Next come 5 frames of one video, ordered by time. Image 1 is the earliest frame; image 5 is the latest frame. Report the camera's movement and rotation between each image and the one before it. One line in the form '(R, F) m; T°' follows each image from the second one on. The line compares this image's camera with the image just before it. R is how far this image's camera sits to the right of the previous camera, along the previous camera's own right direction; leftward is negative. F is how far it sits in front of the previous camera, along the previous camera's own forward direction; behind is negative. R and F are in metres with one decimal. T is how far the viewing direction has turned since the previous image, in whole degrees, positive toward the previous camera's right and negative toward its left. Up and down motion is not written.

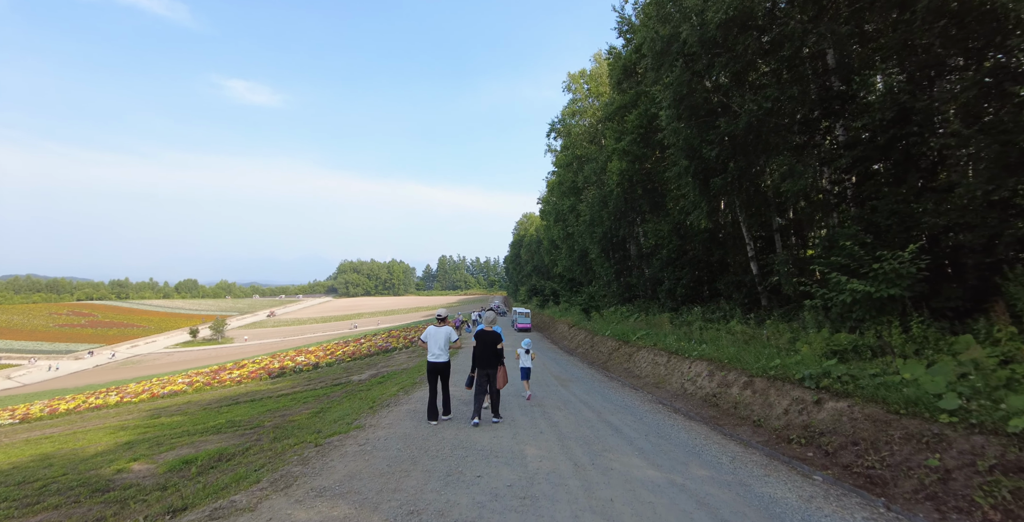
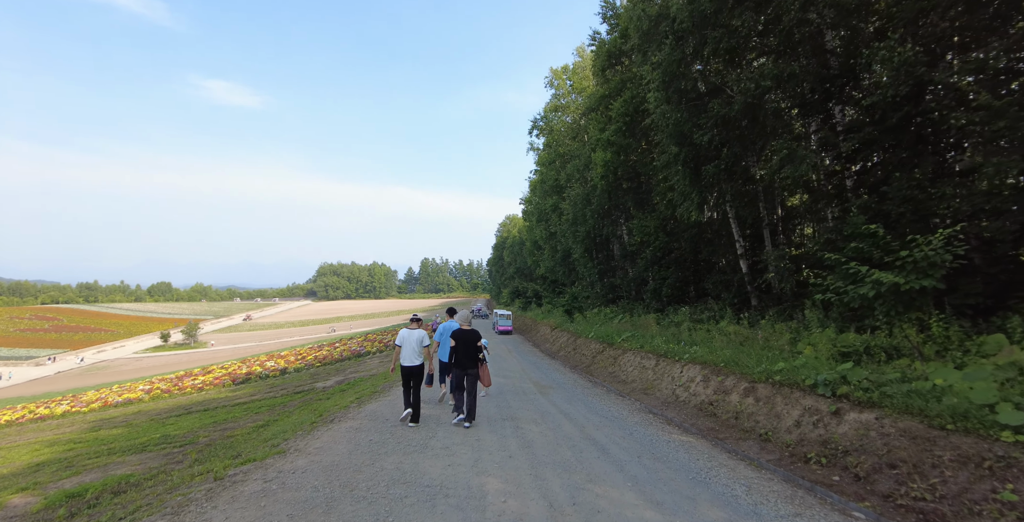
(+0.2, +1.2) m; +2°
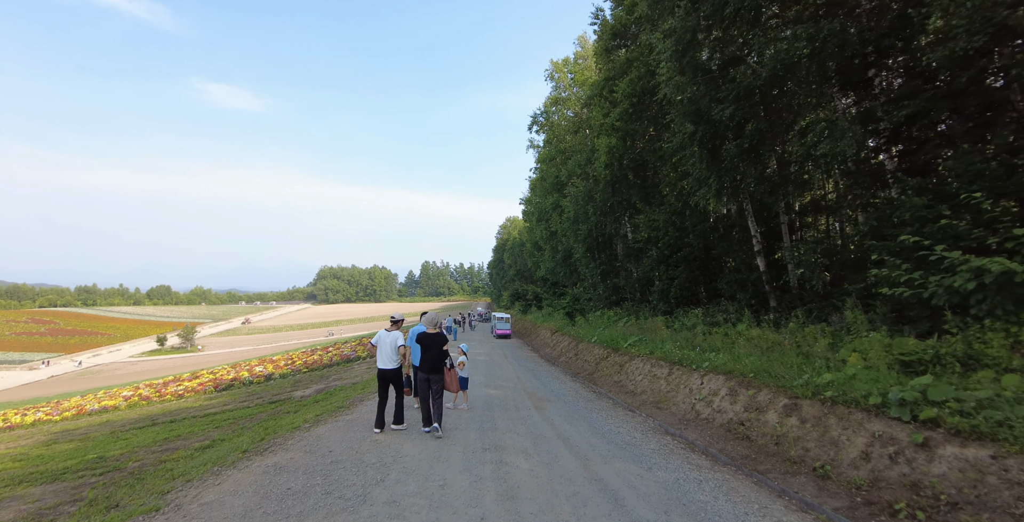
(+0.2, +1.5) m; 0°
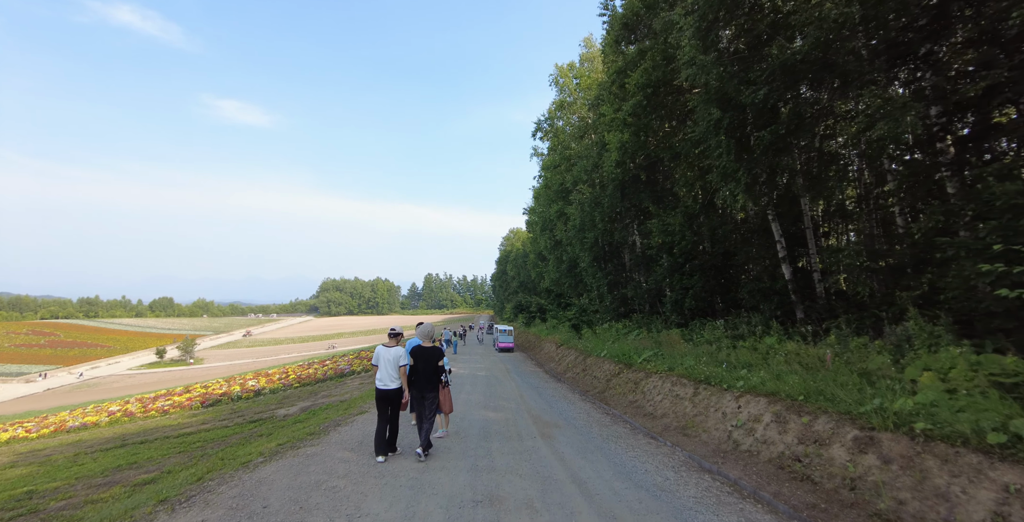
(0.0, +1.3) m; 0°
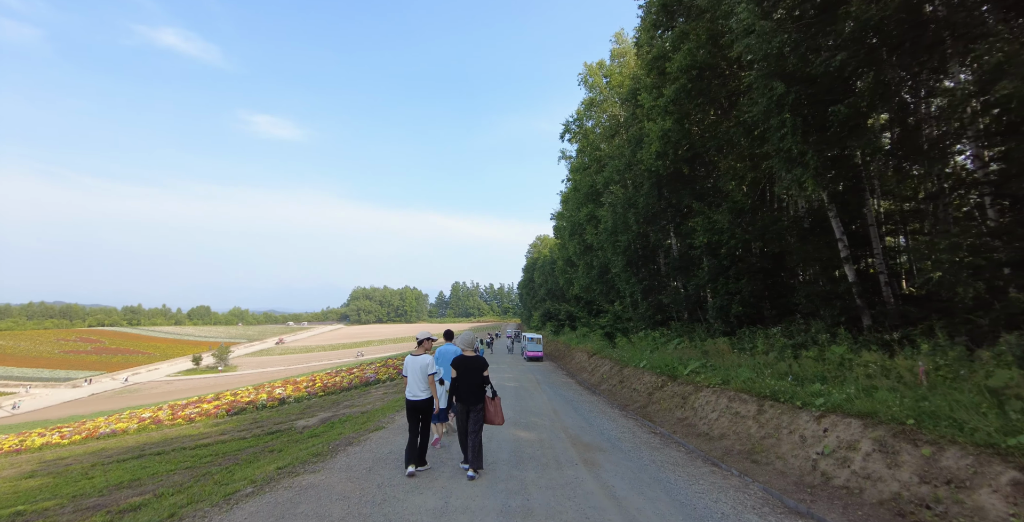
(-0.1, +1.1) m; -3°
